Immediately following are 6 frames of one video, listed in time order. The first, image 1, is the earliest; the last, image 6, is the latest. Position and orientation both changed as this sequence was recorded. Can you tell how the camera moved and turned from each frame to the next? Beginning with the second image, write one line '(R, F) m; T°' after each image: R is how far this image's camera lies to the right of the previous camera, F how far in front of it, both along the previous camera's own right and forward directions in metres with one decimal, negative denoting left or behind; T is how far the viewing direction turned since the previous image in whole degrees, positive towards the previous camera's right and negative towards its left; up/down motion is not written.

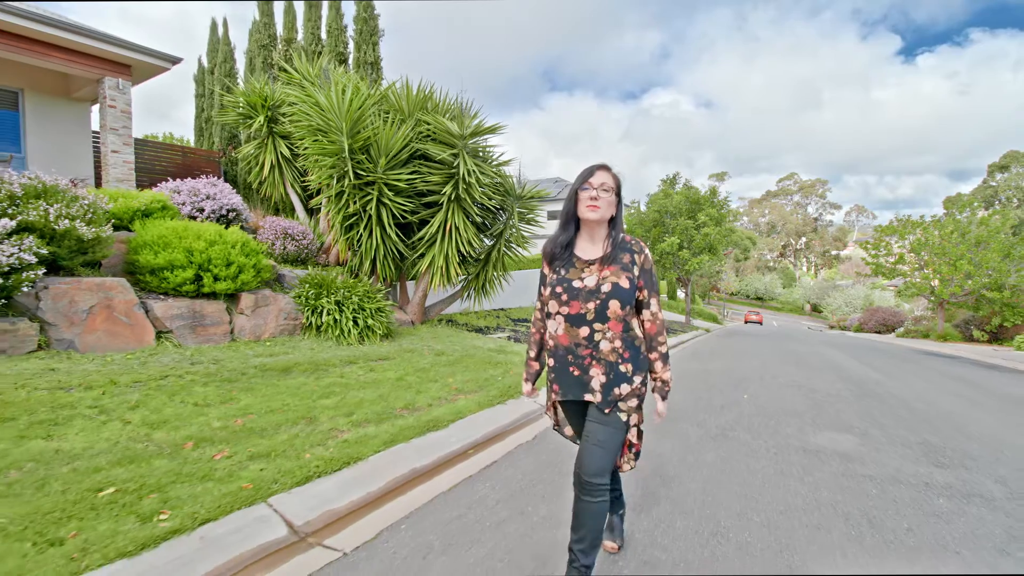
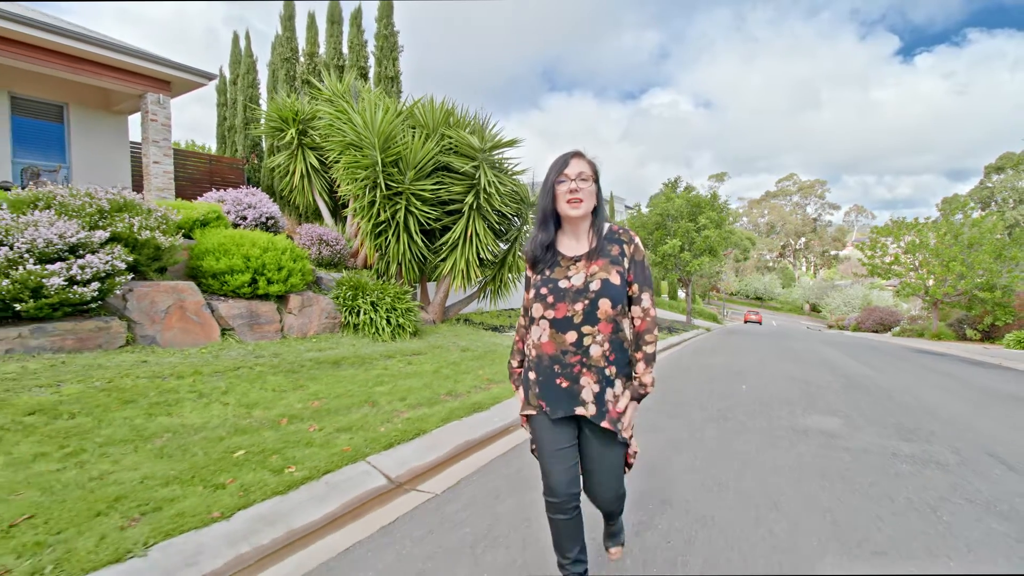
(-0.3, -0.6) m; 0°
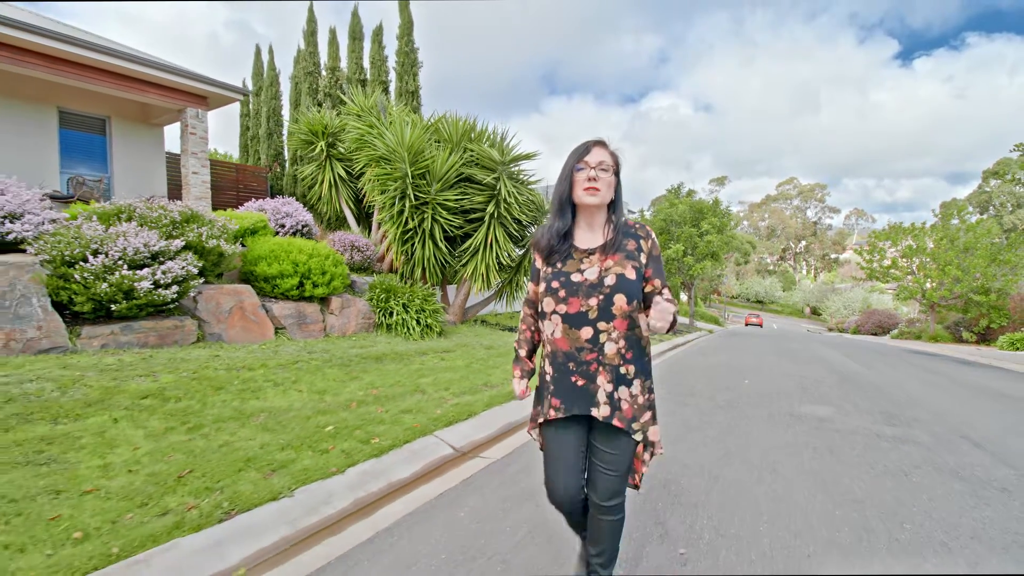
(-0.3, -0.6) m; 0°
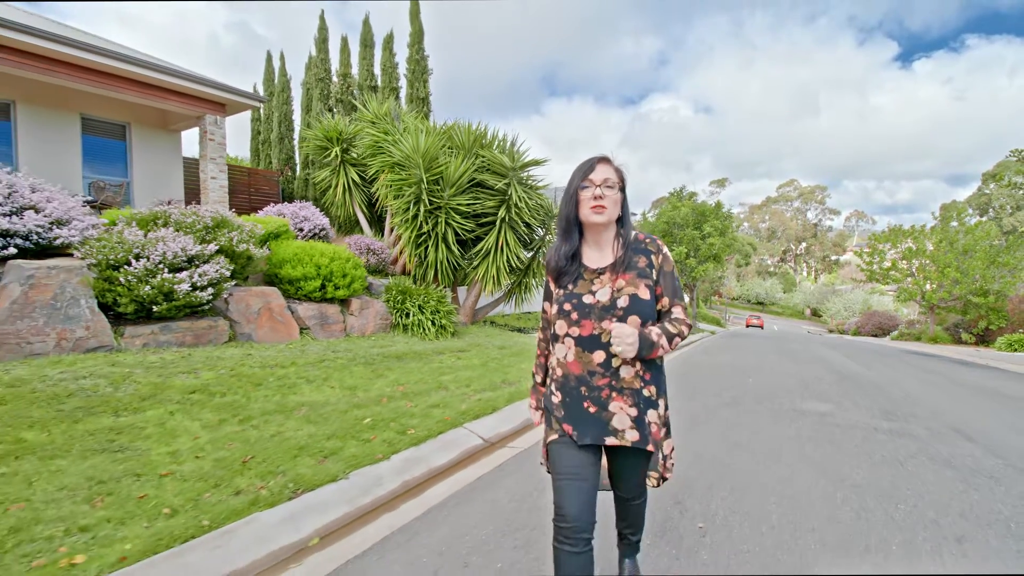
(-0.2, -0.3) m; 0°
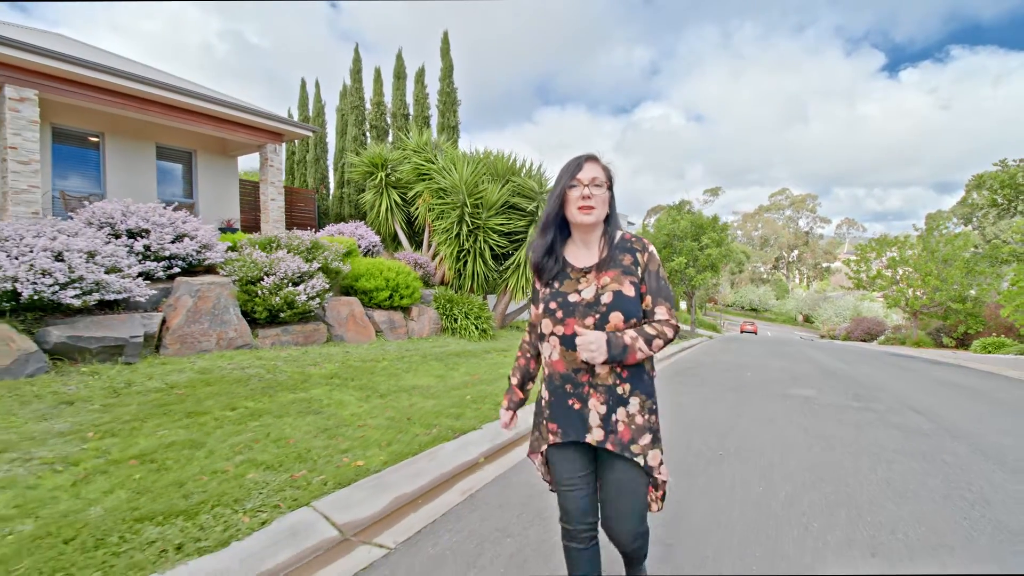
(-0.8, -1.3) m; +1°
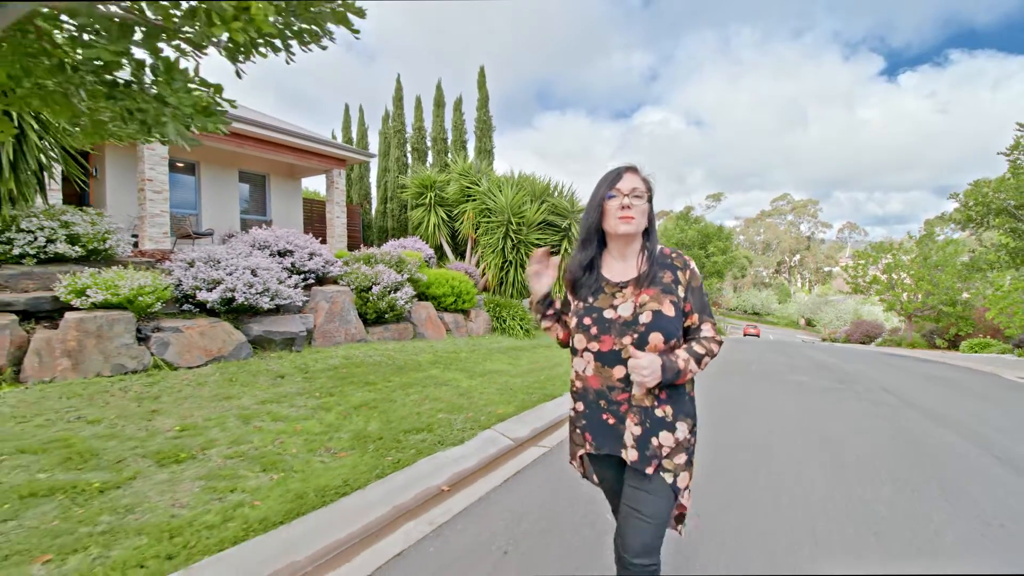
(-0.9, -1.6) m; 0°
